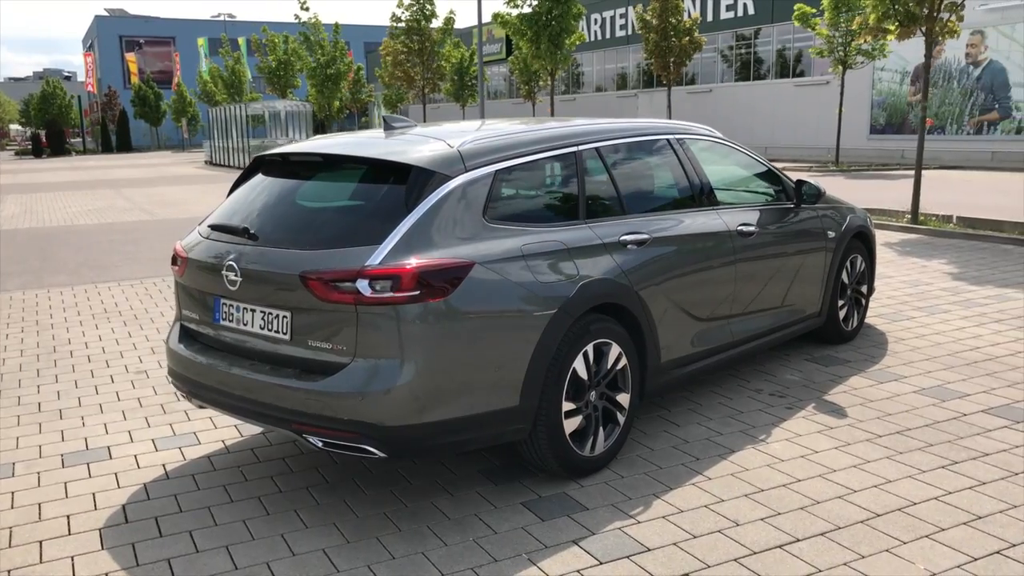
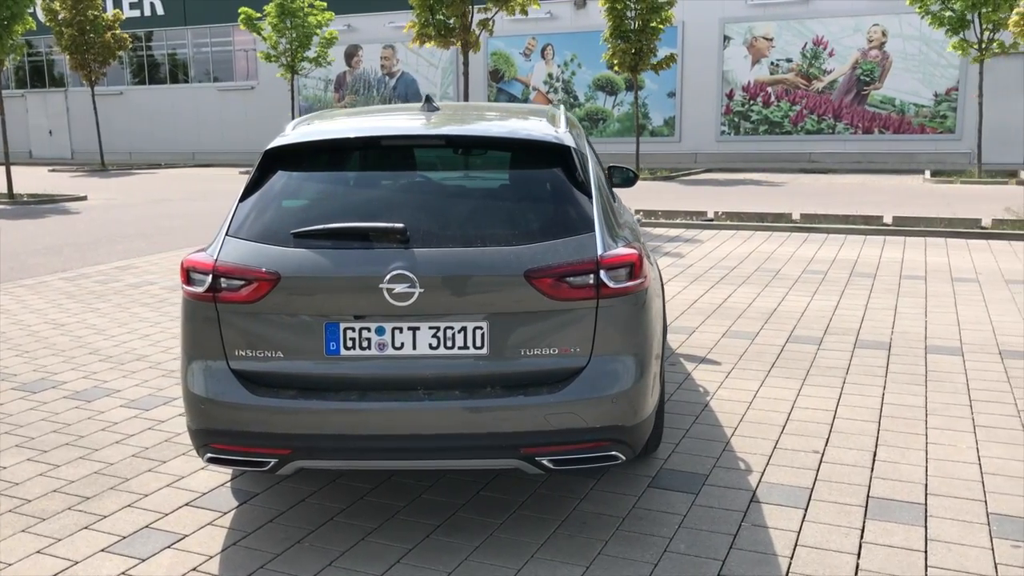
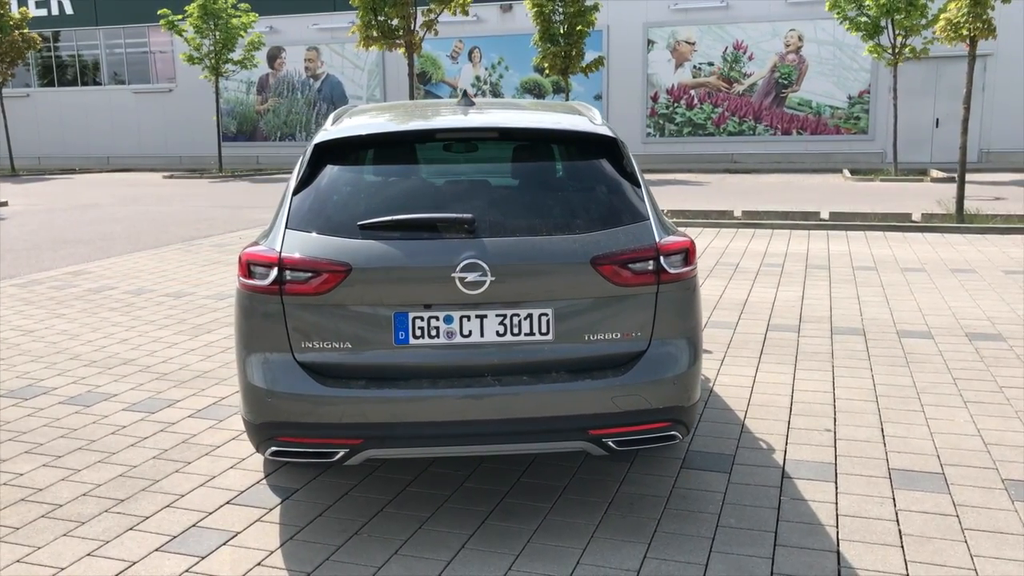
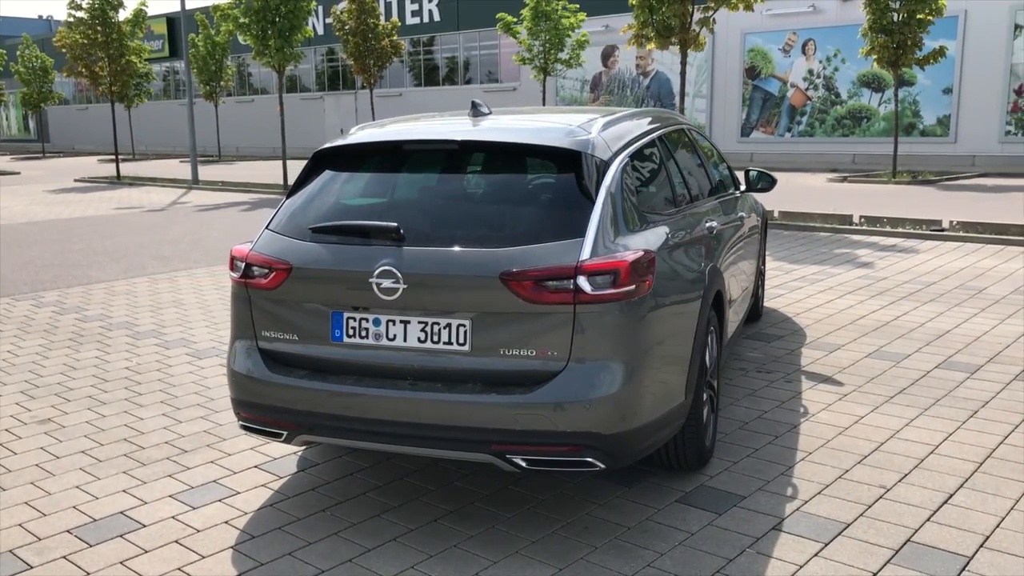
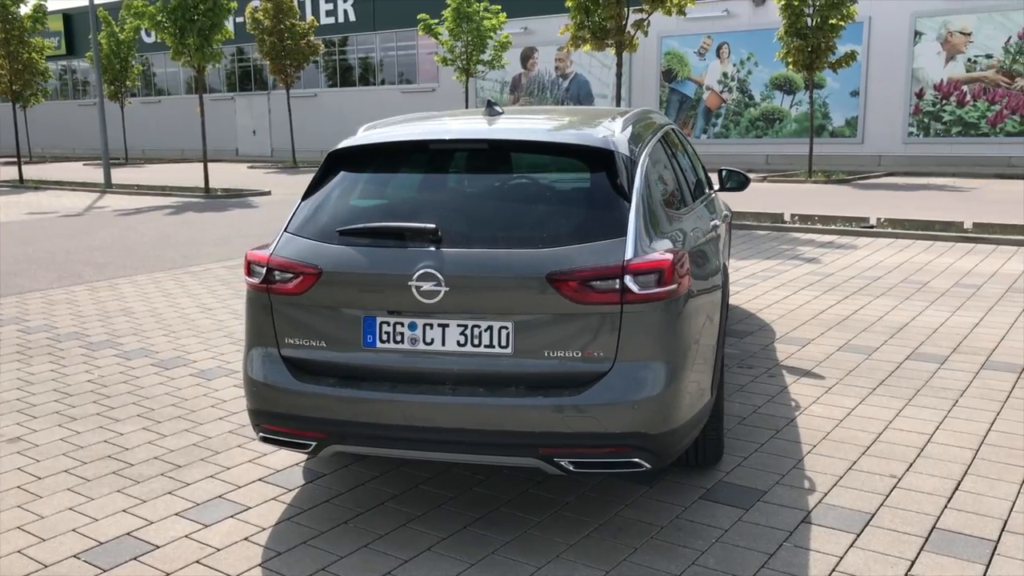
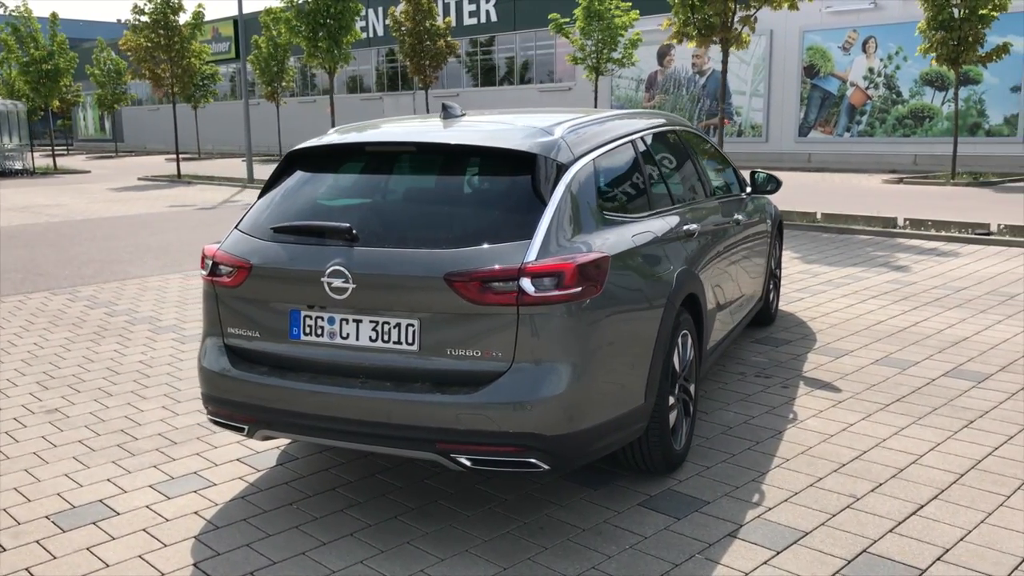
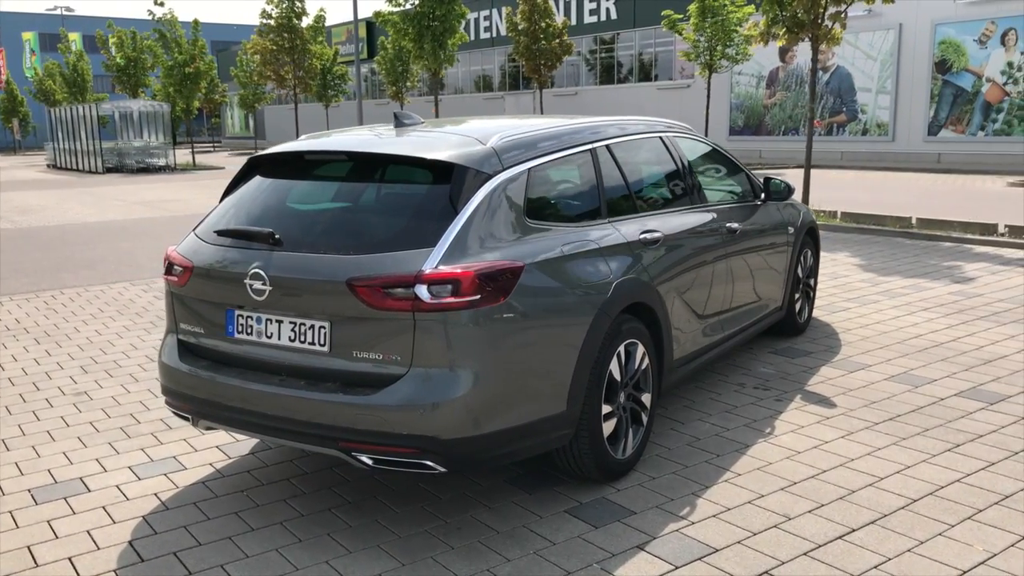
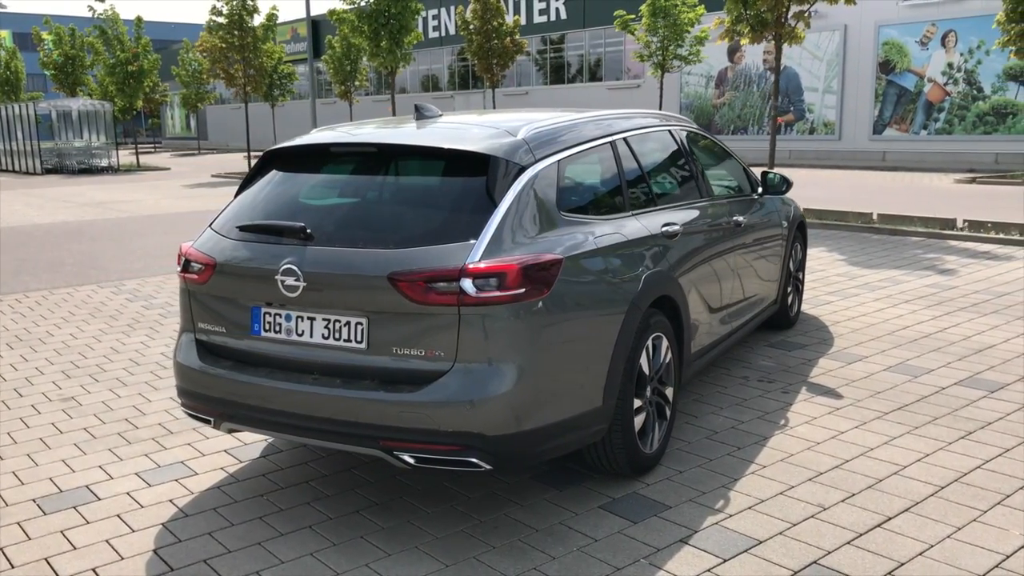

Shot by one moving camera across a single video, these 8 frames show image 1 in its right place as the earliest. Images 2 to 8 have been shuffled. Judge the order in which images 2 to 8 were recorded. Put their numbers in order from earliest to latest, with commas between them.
7, 8, 6, 4, 5, 2, 3
